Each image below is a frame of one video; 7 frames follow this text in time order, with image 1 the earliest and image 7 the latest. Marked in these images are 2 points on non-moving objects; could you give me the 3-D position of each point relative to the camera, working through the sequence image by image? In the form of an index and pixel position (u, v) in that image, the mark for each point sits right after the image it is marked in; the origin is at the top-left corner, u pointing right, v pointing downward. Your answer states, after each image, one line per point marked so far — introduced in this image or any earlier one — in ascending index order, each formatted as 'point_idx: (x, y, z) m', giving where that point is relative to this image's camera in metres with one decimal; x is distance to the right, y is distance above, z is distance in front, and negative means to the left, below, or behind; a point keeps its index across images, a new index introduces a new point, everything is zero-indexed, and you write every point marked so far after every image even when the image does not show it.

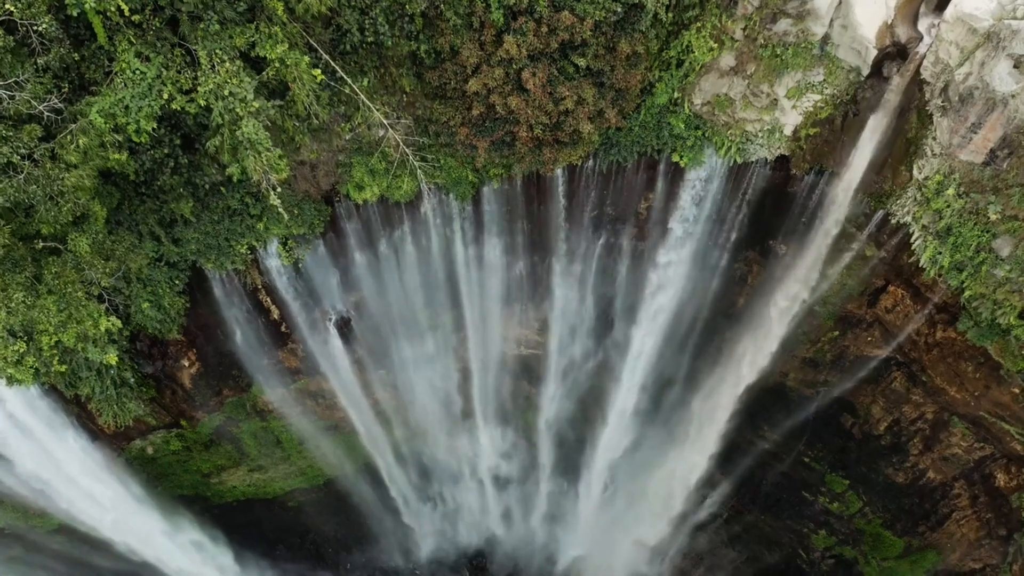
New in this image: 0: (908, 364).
0: (+5.8, -1.2, +9.4) m
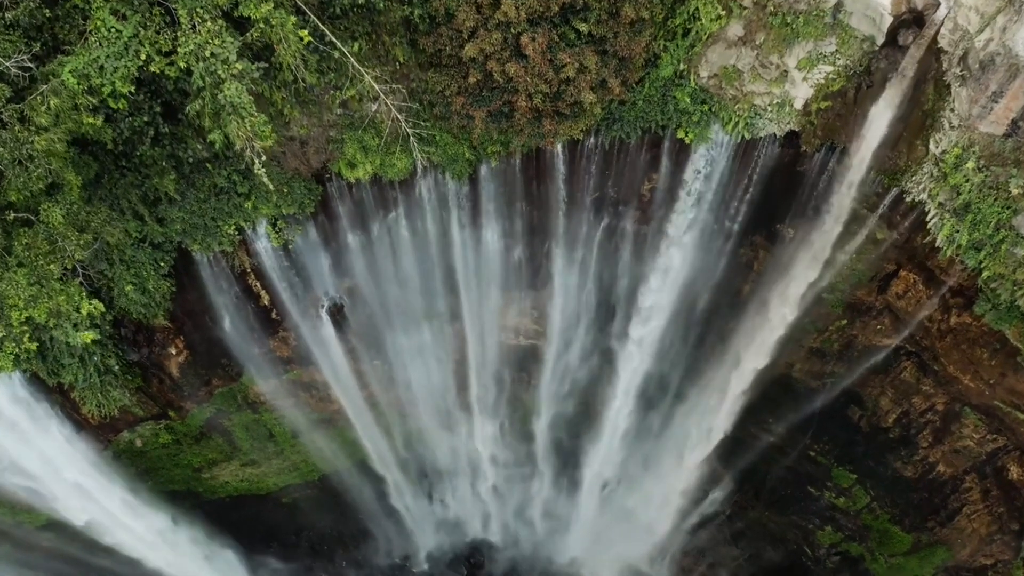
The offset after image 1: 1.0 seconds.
0: (+5.7, -1.0, +9.1) m
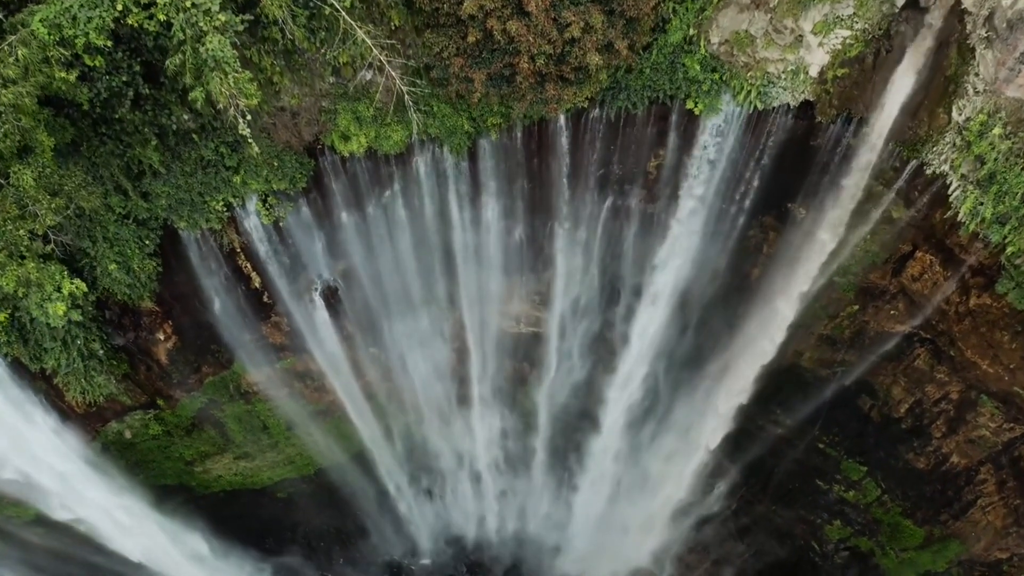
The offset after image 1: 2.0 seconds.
0: (+5.8, -0.7, +8.7) m
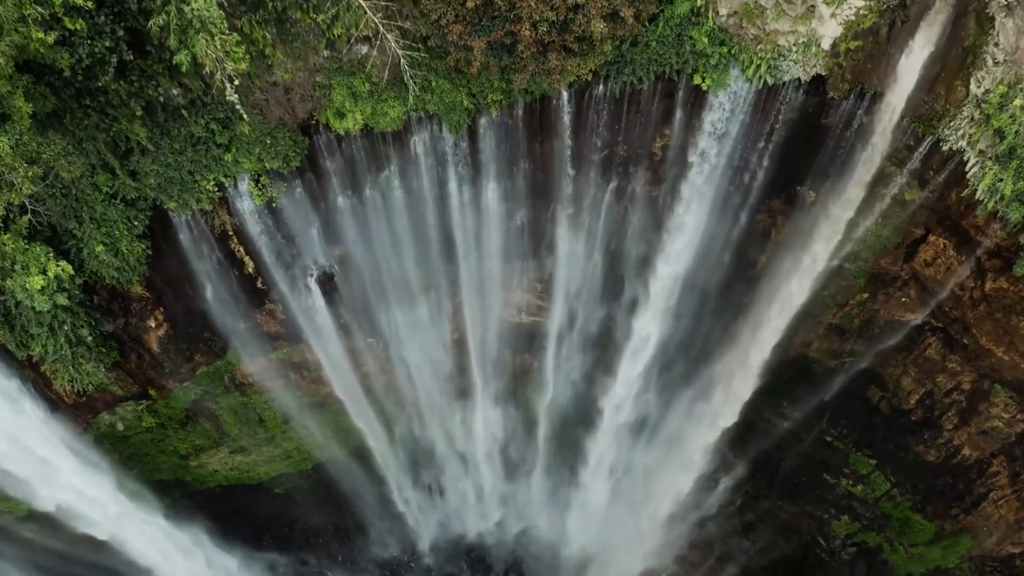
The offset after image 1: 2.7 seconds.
0: (+5.8, -0.5, +8.5) m
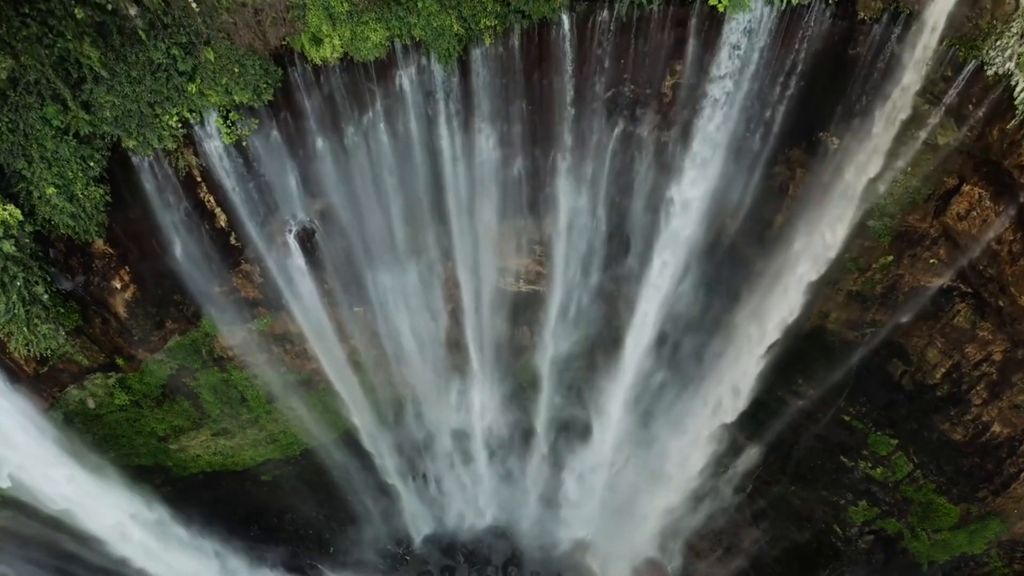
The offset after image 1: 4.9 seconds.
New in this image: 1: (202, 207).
0: (+5.7, +0.1, +7.8) m
1: (-3.9, +1.0, +8.1) m
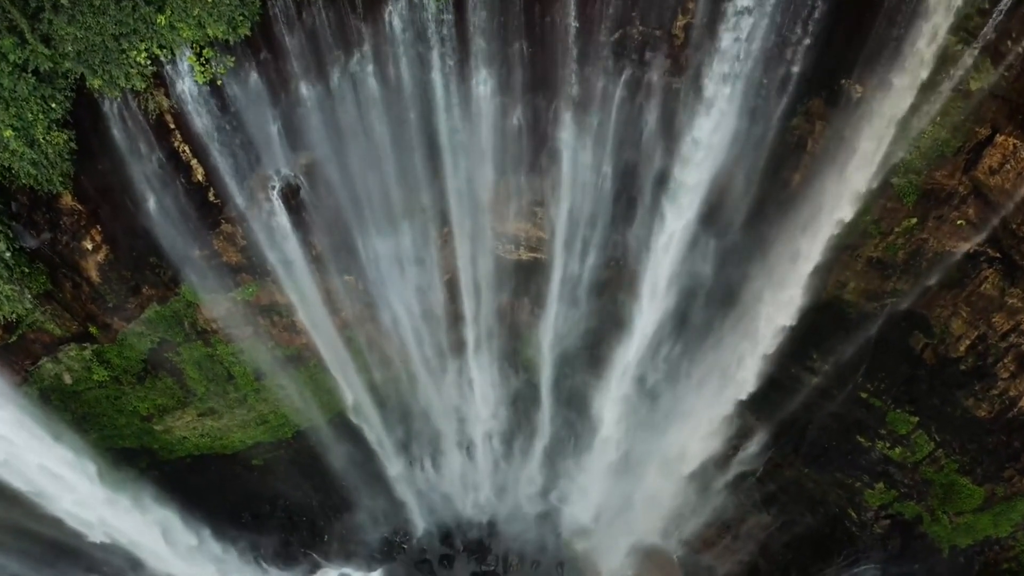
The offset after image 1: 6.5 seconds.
0: (+5.7, +0.5, +7.2) m
1: (-3.9, +1.4, +7.5) m
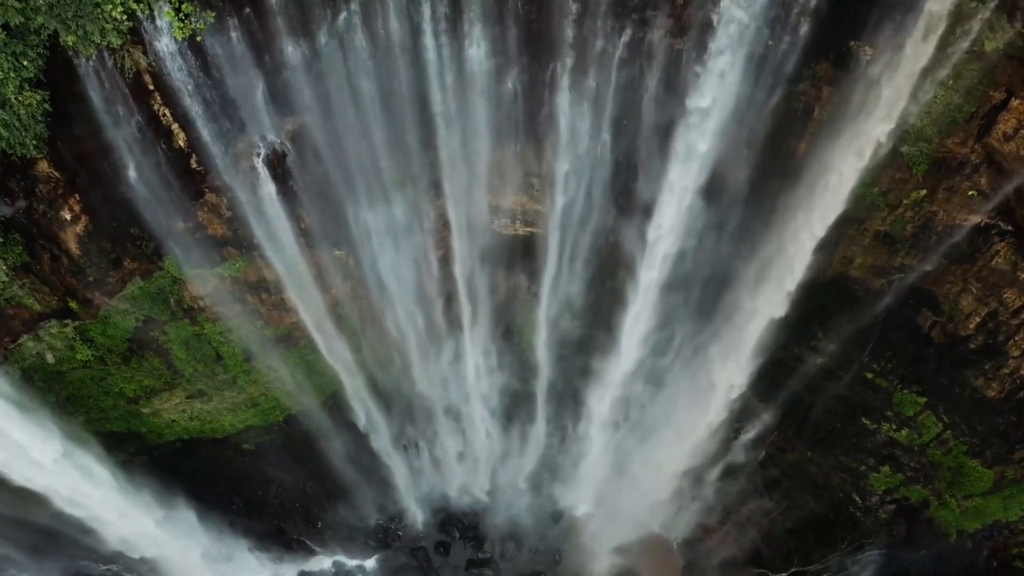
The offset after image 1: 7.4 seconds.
0: (+5.7, +0.9, +6.9) m
1: (-4.0, +1.8, +7.2) m
